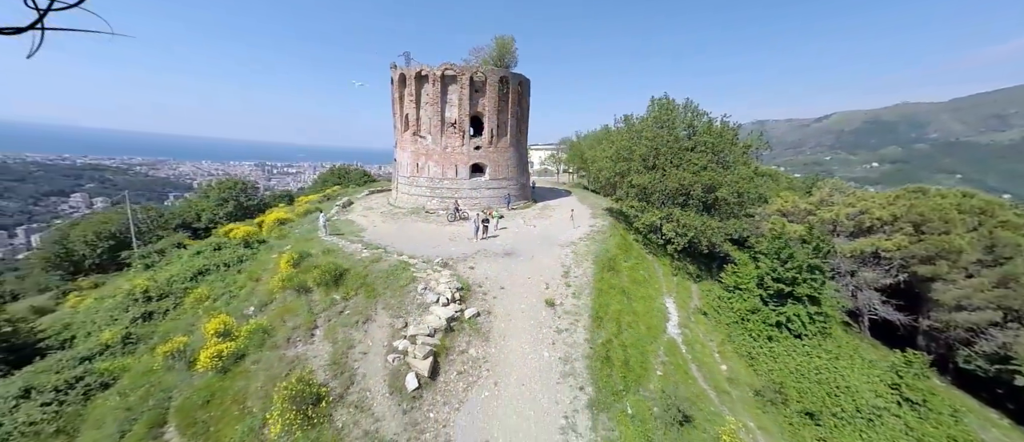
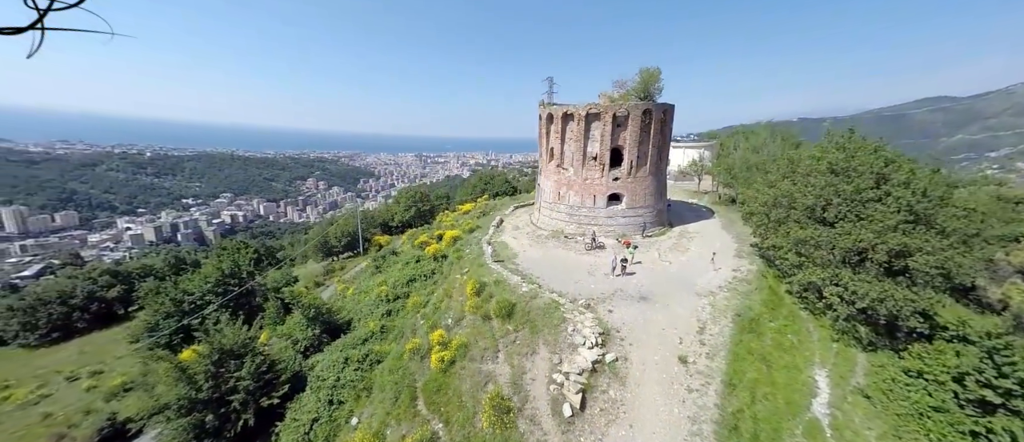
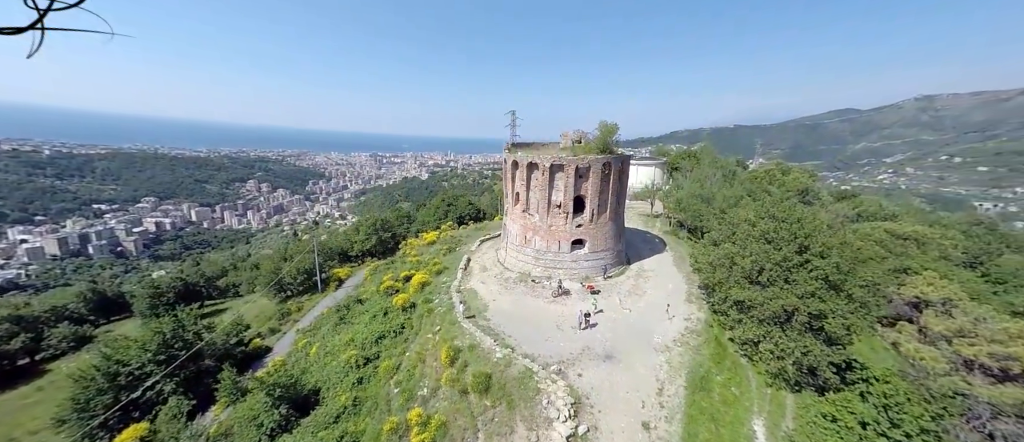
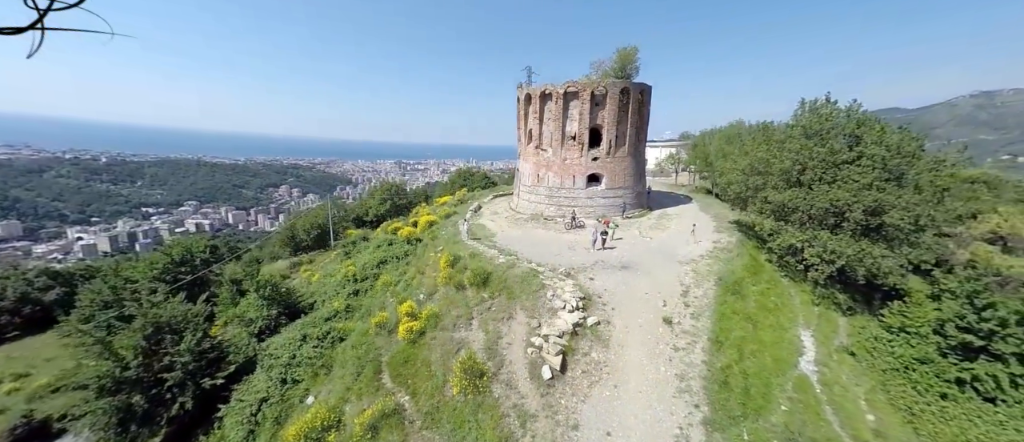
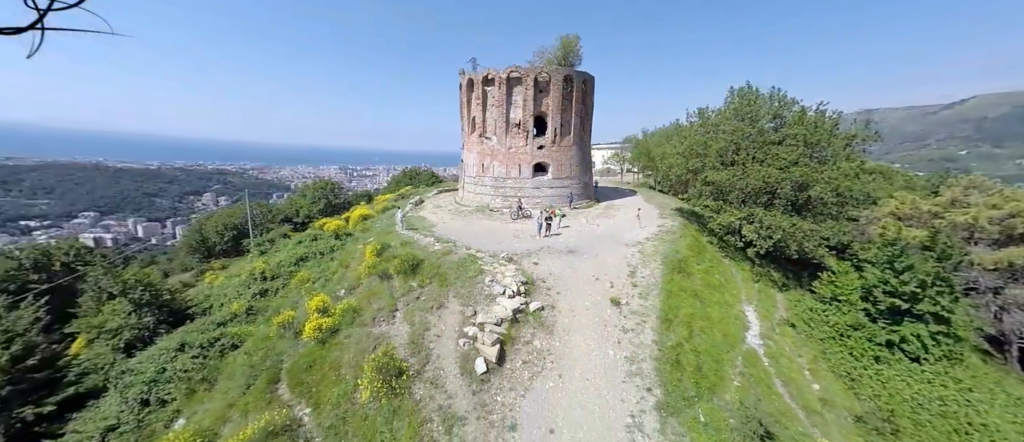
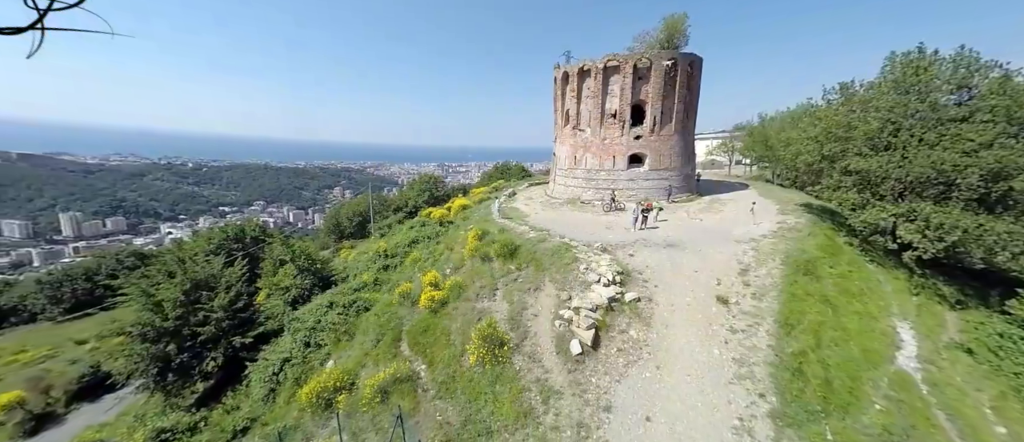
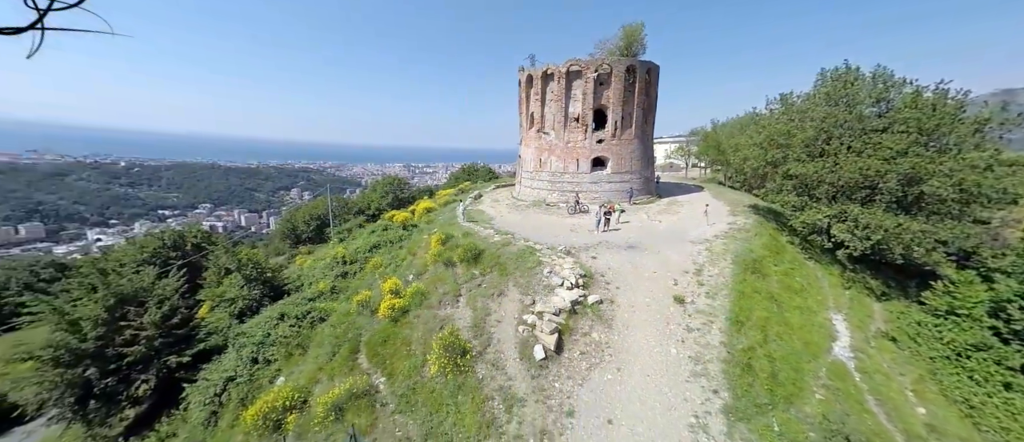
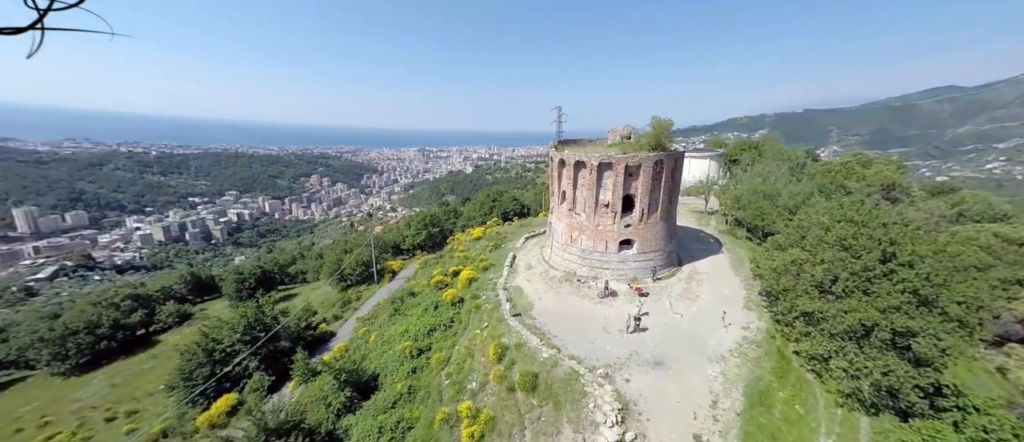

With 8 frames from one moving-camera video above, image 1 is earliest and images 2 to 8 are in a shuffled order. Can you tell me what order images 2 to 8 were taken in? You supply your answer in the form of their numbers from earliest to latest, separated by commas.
5, 7, 6, 4, 2, 3, 8
